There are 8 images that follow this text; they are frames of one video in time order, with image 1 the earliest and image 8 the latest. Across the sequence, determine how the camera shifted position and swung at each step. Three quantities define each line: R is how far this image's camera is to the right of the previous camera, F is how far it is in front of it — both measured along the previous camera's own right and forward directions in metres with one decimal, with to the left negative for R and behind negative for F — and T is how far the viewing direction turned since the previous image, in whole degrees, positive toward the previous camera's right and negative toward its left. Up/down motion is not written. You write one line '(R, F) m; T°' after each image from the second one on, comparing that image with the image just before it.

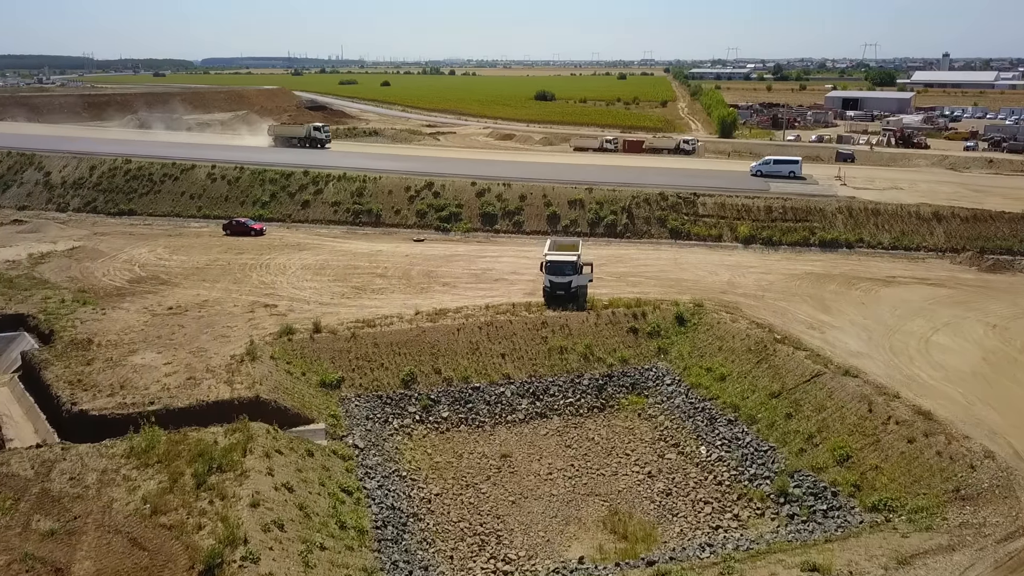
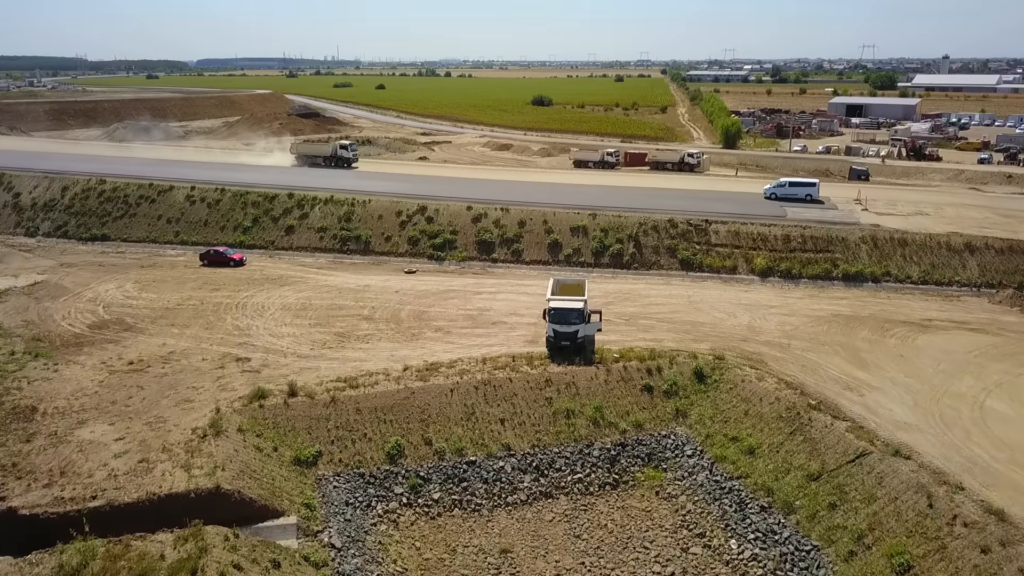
(-0.1, +2.1) m; 0°
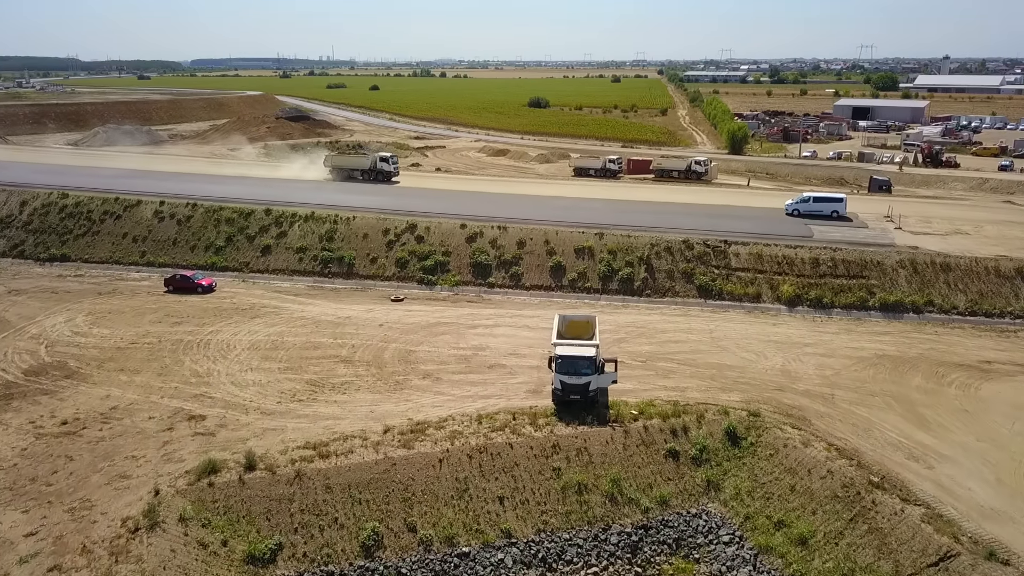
(-0.1, +2.7) m; 0°
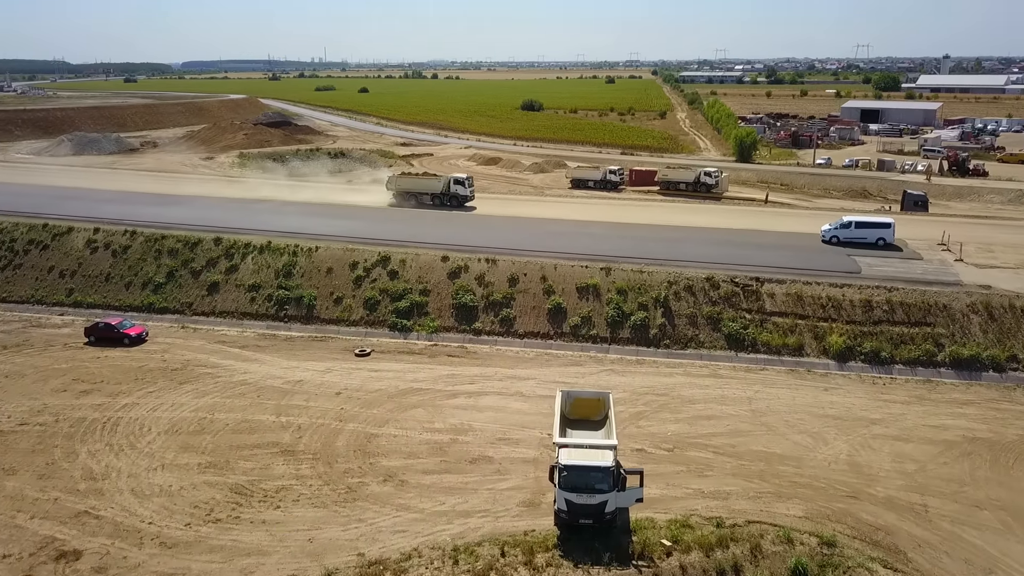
(+0.1, +4.2) m; 0°
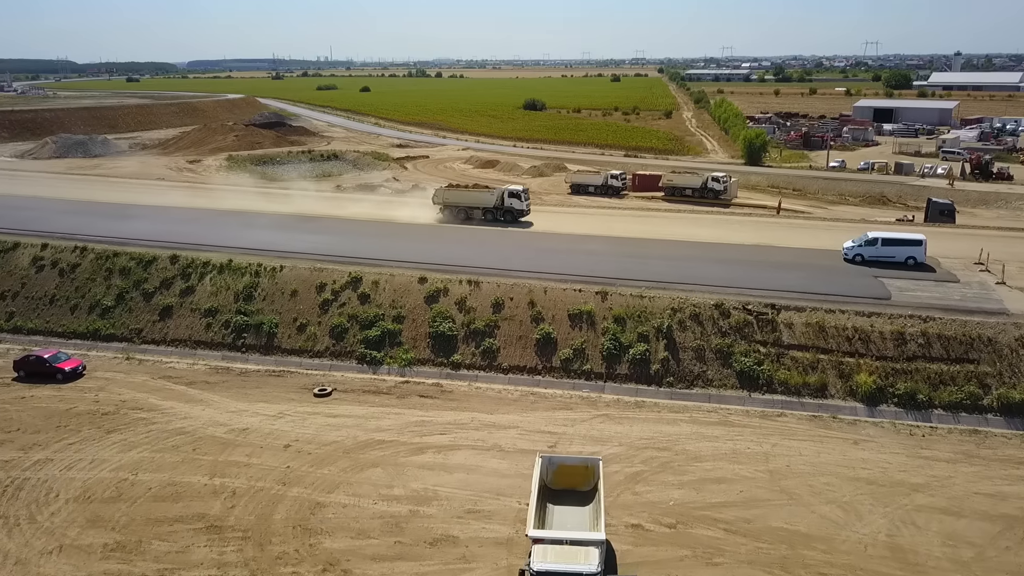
(+0.6, +2.5) m; 0°
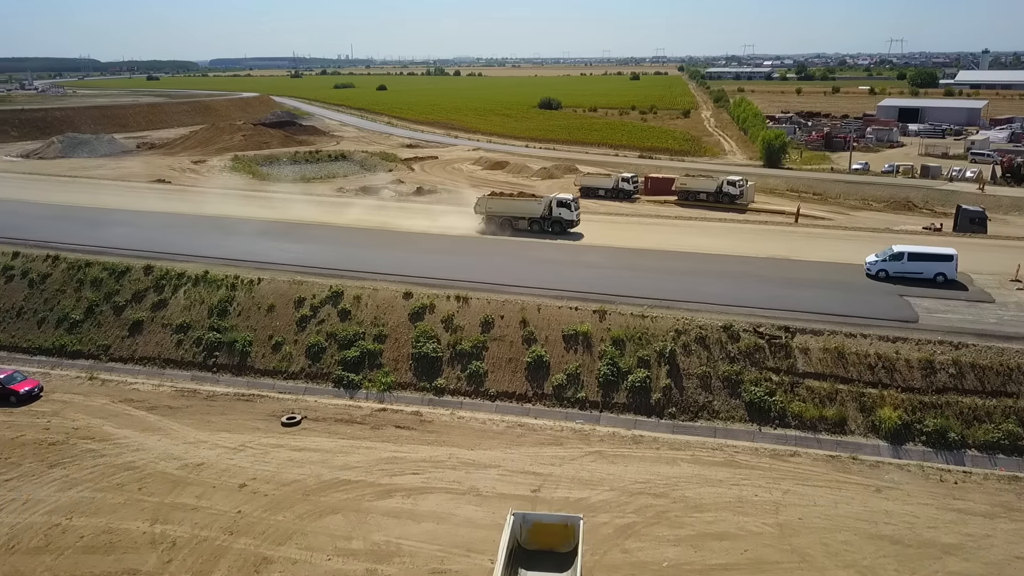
(+0.7, +1.6) m; -1°
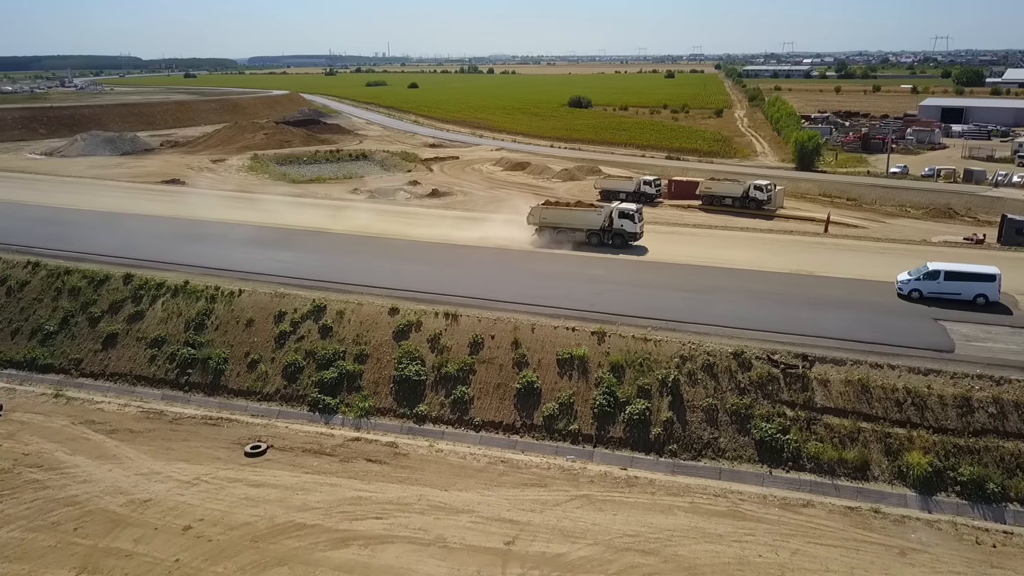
(+0.9, +1.5) m; -2°
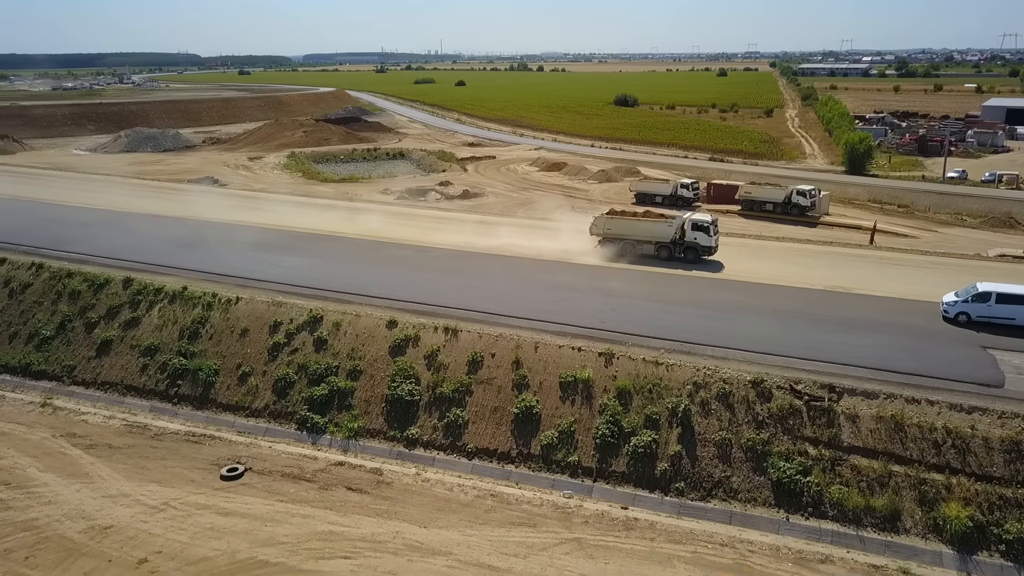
(+0.9, +1.2) m; -3°
